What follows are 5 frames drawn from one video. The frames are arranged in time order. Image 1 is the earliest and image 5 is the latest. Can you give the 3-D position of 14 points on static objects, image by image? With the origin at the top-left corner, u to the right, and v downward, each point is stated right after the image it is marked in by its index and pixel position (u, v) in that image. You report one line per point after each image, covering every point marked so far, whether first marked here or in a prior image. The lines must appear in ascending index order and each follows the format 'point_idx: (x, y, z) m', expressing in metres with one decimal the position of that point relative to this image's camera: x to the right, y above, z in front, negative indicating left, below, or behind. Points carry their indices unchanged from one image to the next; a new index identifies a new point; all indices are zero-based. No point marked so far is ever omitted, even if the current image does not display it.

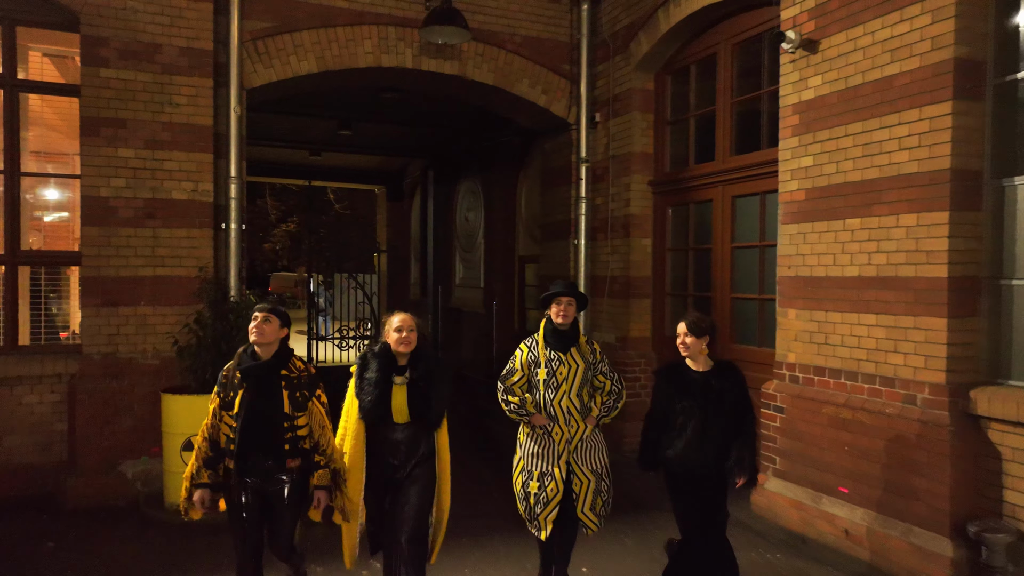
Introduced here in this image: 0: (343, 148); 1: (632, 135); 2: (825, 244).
0: (-3.3, +2.7, +12.6) m
1: (+1.3, +1.7, +7.1) m
2: (+2.3, +0.3, +4.8) m
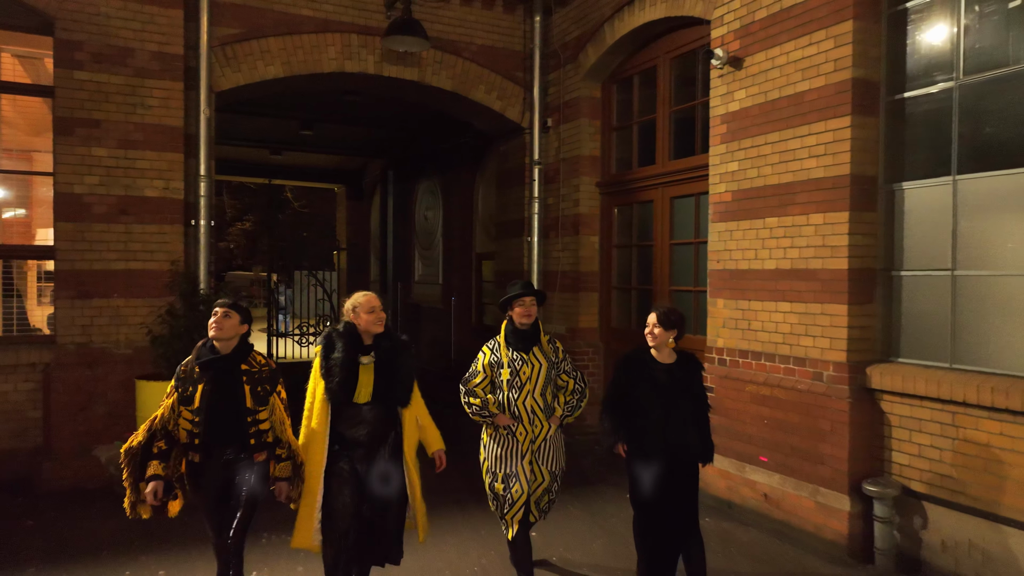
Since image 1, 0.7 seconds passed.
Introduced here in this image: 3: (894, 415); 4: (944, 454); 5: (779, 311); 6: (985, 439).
0: (-4.1, +2.8, +12.8) m
1: (+0.8, +1.7, +7.6) m
2: (+2.0, +0.4, +5.5) m
3: (+2.7, -0.9, +4.6) m
4: (+2.8, -1.1, +4.2) m
5: (+2.1, -0.2, +5.2) m
6: (+2.9, -0.9, +4.0) m
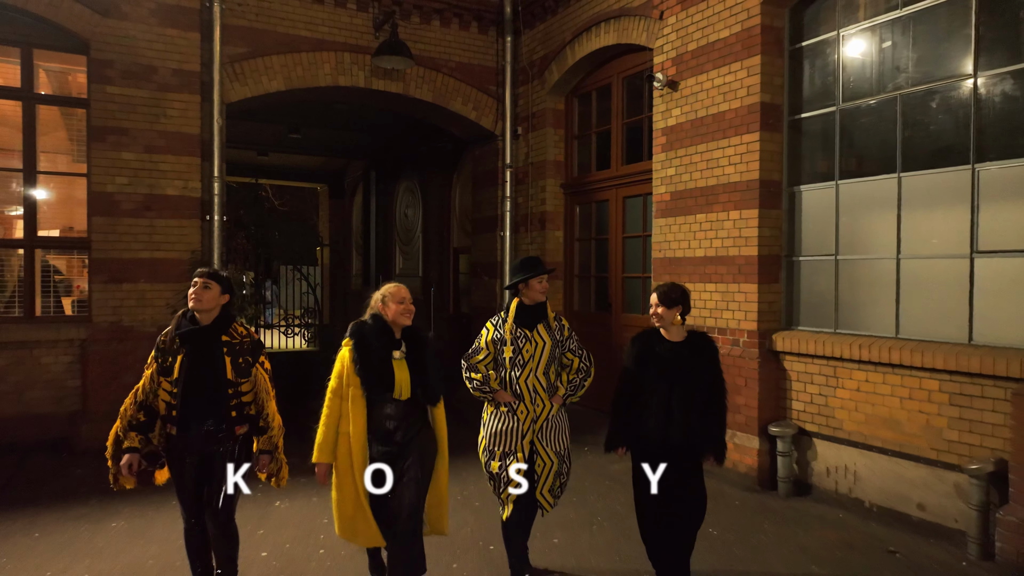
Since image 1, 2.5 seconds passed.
0: (-4.6, +2.9, +13.7) m
1: (+0.5, +1.9, +8.7) m
2: (+1.7, +0.6, +6.6) m
3: (+2.5, -0.7, +5.8) m
4: (+2.6, -0.9, +5.4) m
5: (+1.9, 0.0, +6.3) m
6: (+2.7, -0.8, +5.2) m
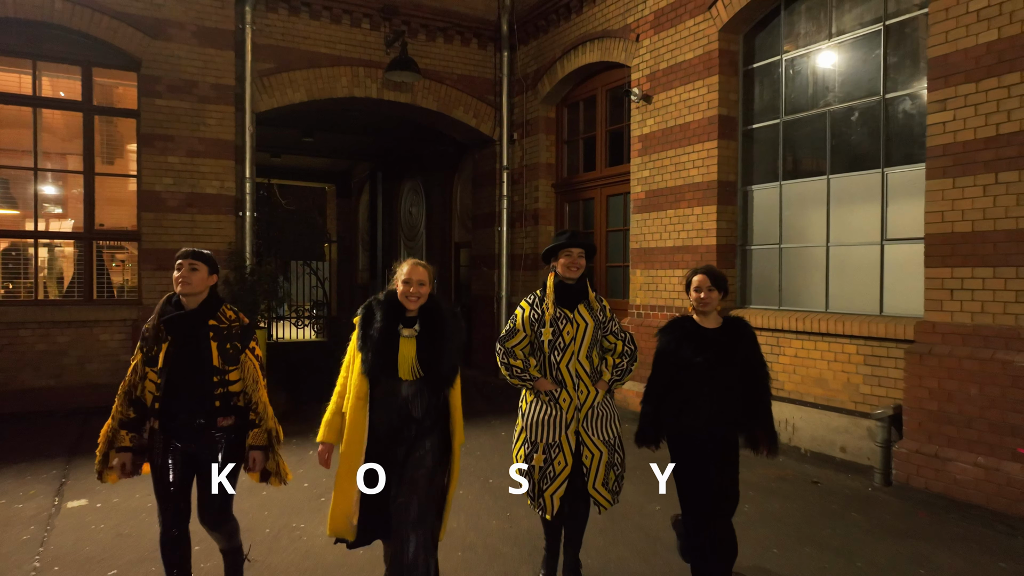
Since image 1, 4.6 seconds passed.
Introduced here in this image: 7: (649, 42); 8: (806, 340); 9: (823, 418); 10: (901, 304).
0: (-4.7, +3.1, +14.7) m
1: (+0.4, +2.1, +9.7) m
2: (+1.7, +0.7, +7.6) m
3: (+2.4, -0.6, +6.8) m
4: (+2.6, -0.8, +6.4) m
5: (+1.8, +0.1, +7.4) m
6: (+2.7, -0.6, +6.2) m
7: (+1.6, +2.9, +7.7) m
8: (+2.8, -0.5, +6.1) m
9: (+2.8, -1.2, +5.9) m
10: (+3.3, -0.1, +5.5) m
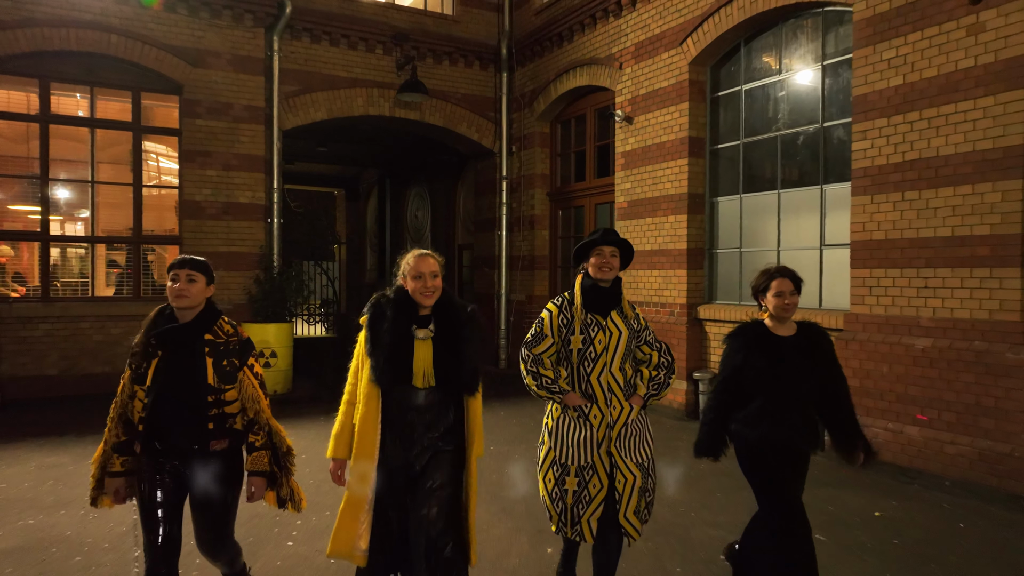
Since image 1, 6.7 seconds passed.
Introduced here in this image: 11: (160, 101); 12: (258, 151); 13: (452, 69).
0: (-4.7, +3.1, +15.8) m
1: (+0.4, +2.1, +10.8) m
2: (+1.6, +0.7, +8.7) m
3: (+2.4, -0.6, +7.8) m
4: (+2.5, -0.7, +7.5) m
5: (+1.8, +0.2, +8.4) m
6: (+2.7, -0.6, +7.3) m
7: (+1.6, +2.9, +8.8) m
8: (+2.7, -0.5, +7.2) m
9: (+2.8, -1.2, +7.0) m
10: (+3.3, -0.1, +6.6) m
11: (-4.8, +2.6, +8.9) m
12: (-3.6, +2.0, +9.3) m
13: (-1.0, +3.7, +11.0) m
